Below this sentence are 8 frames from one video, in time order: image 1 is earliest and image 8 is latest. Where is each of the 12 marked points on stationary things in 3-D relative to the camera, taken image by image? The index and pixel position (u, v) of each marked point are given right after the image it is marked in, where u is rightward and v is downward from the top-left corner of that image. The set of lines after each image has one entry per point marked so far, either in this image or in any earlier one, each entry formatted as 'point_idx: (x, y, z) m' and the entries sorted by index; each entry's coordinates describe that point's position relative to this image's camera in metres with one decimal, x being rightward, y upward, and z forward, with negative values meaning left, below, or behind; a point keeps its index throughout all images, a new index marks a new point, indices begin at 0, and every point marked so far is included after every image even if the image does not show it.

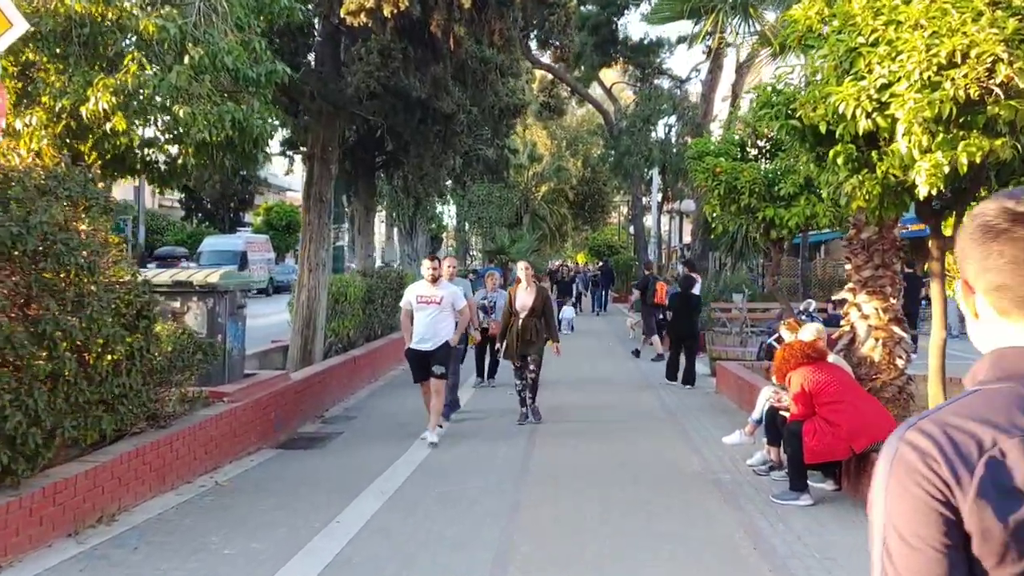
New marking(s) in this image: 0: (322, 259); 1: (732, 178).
0: (-2.8, +0.4, +13.6) m
1: (+2.8, +1.4, +11.9) m
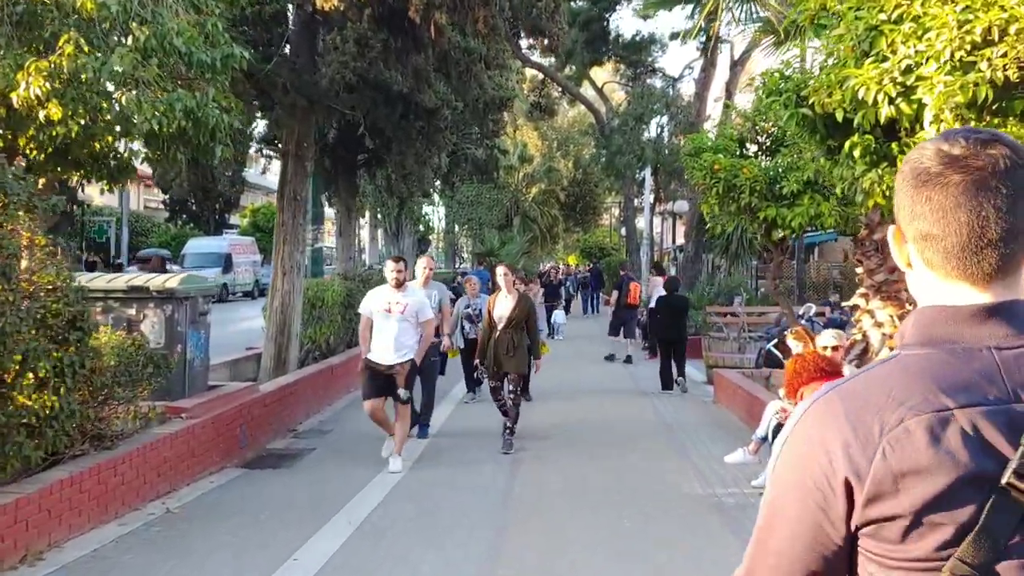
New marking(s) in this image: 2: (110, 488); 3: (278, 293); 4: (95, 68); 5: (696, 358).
0: (-3.0, +0.4, +12.8) m
1: (+2.6, +1.4, +11.2) m
2: (-2.9, -1.5, +6.8) m
3: (-3.2, -0.1, +12.7) m
4: (-2.9, +1.5, +6.5) m
5: (+3.7, -1.4, +19.0) m
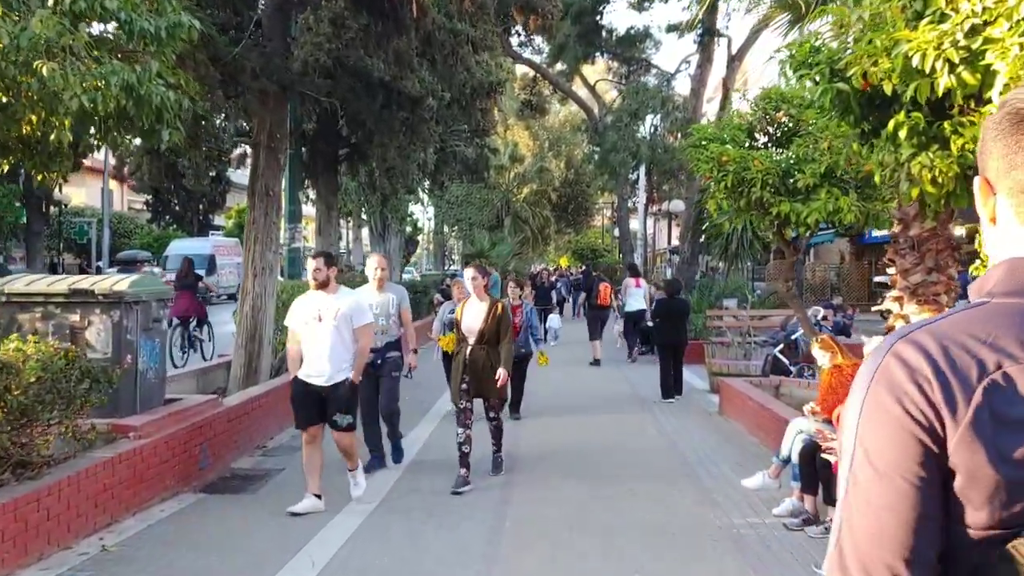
0: (-3.1, +0.3, +11.9) m
1: (+2.5, +1.3, +10.3) m
2: (-3.0, -1.5, +5.8) m
3: (-3.3, -0.1, +11.8) m
4: (-3.0, +1.5, +5.6) m
5: (+3.6, -1.5, +18.1) m
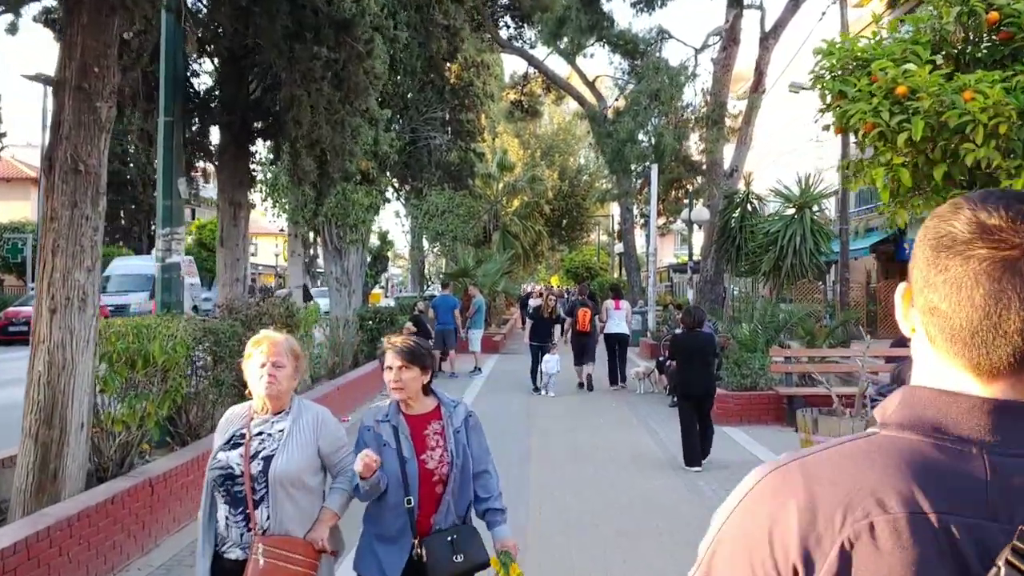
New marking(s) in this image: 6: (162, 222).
0: (-3.2, 0.0, +6.9) m
1: (+2.5, +1.1, +5.4) m
2: (-3.0, -1.7, +0.8) m
3: (-3.4, -0.4, +6.8) m
4: (-3.0, +1.3, +0.6) m
5: (+3.4, -1.9, +13.1) m
6: (-3.7, +0.7, +9.8) m
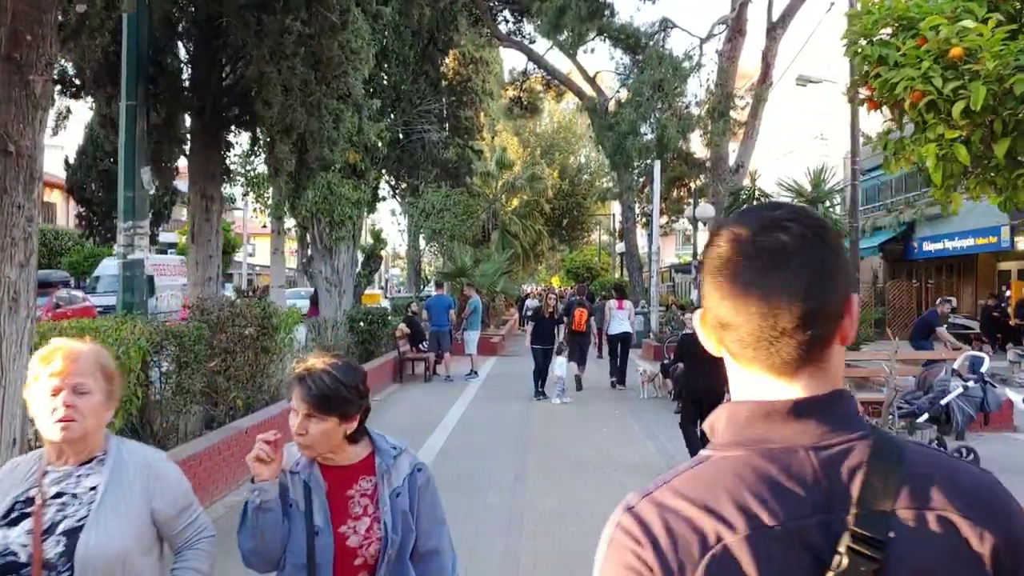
0: (-3.2, 0.0, +6.1) m
1: (+2.4, +1.1, +4.6) m
2: (-3.1, -1.7, 0.0) m
3: (-3.5, -0.4, +6.0) m
4: (-3.1, +1.3, -0.2) m
5: (+3.3, -1.9, +12.3) m
6: (-3.7, +0.7, +8.9) m
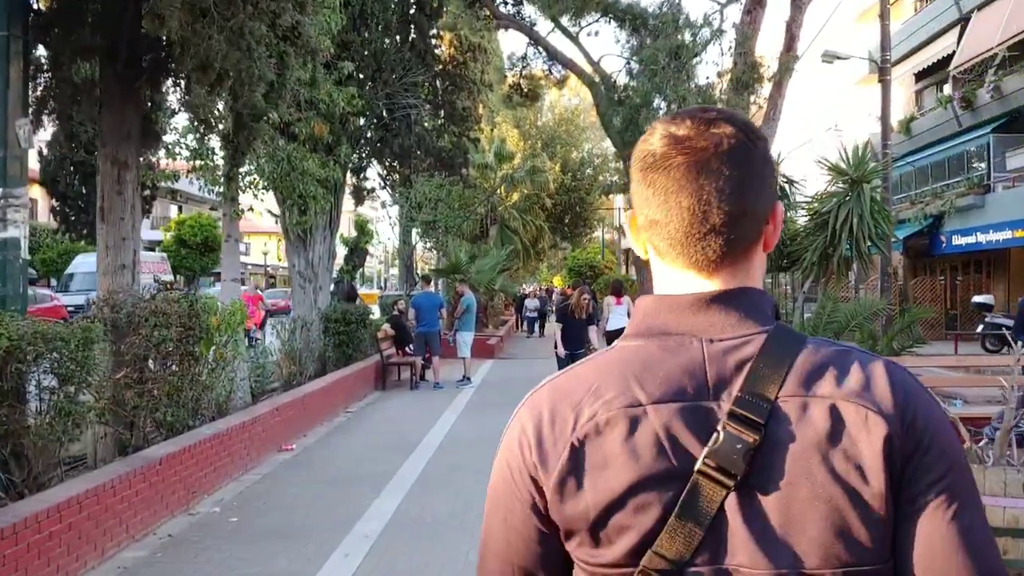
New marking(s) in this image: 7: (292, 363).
0: (-3.3, +0.1, +4.0) m
1: (+2.3, +1.2, +2.5) m
2: (-3.2, -1.6, -2.2) m
3: (-3.5, -0.3, +3.8) m
4: (-3.2, +1.4, -2.3) m
5: (+3.3, -1.8, +10.2) m
6: (-3.8, +0.8, +6.8) m
7: (-3.3, -1.1, +13.9) m
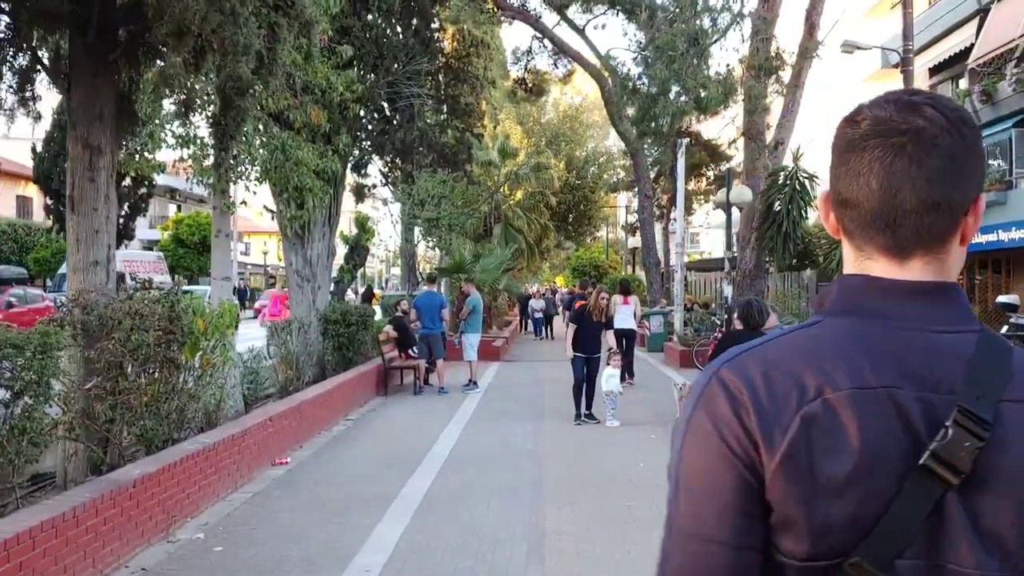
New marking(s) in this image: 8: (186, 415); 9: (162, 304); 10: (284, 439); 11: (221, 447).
0: (-3.2, +0.1, +3.1) m
1: (+2.5, +1.2, +1.6) m
2: (-3.0, -1.6, -3.0) m
3: (-3.4, -0.3, +3.0) m
4: (-3.0, +1.4, -3.2) m
5: (+3.4, -1.8, +9.3) m
6: (-3.7, +0.8, +6.0) m
7: (-3.1, -1.1, +13.1) m
8: (-3.0, -1.1, +8.4) m
9: (-2.8, -0.1, +7.5) m
10: (-2.5, -1.6, +10.0) m
11: (-2.6, -1.4, +8.2) m
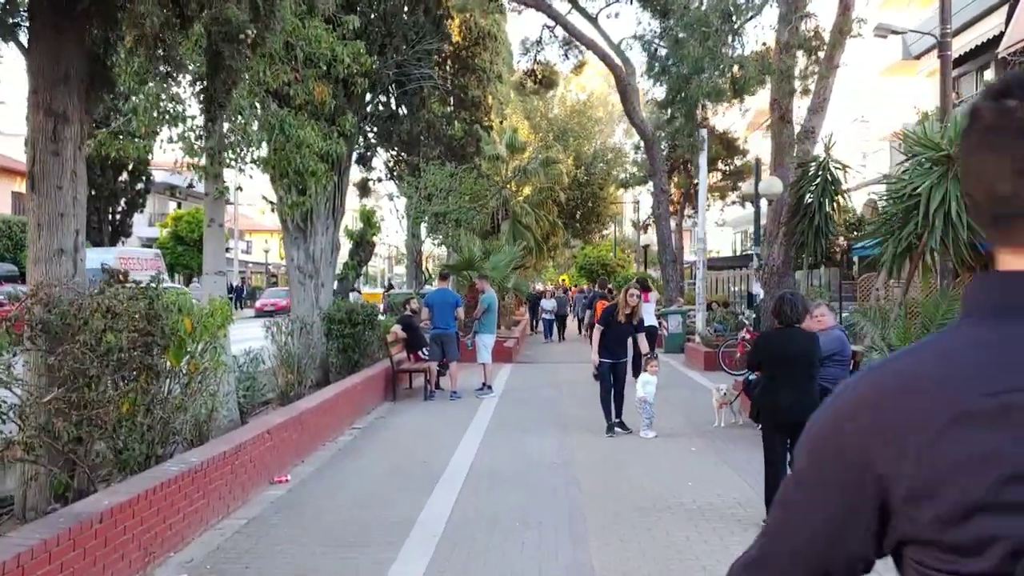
0: (-2.9, +0.1, +2.0) m
1: (+2.7, +1.2, +0.5) m
2: (-2.8, -1.5, -4.1) m
3: (-3.1, -0.3, +1.9) m
4: (-2.8, +1.5, -4.3) m
5: (+3.7, -1.7, +8.2) m
6: (-3.4, +0.8, +4.8) m
7: (-2.9, -1.1, +12.0) m
8: (-2.7, -1.1, +7.3) m
9: (-2.6, -0.1, +6.4) m
10: (-2.2, -1.6, +8.9) m
11: (-2.3, -1.4, +7.1) m
